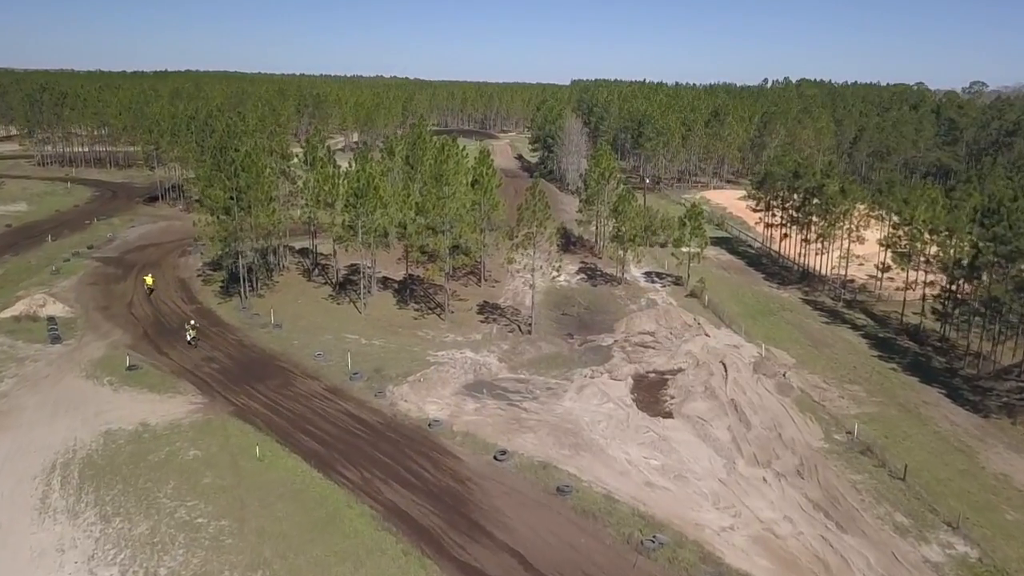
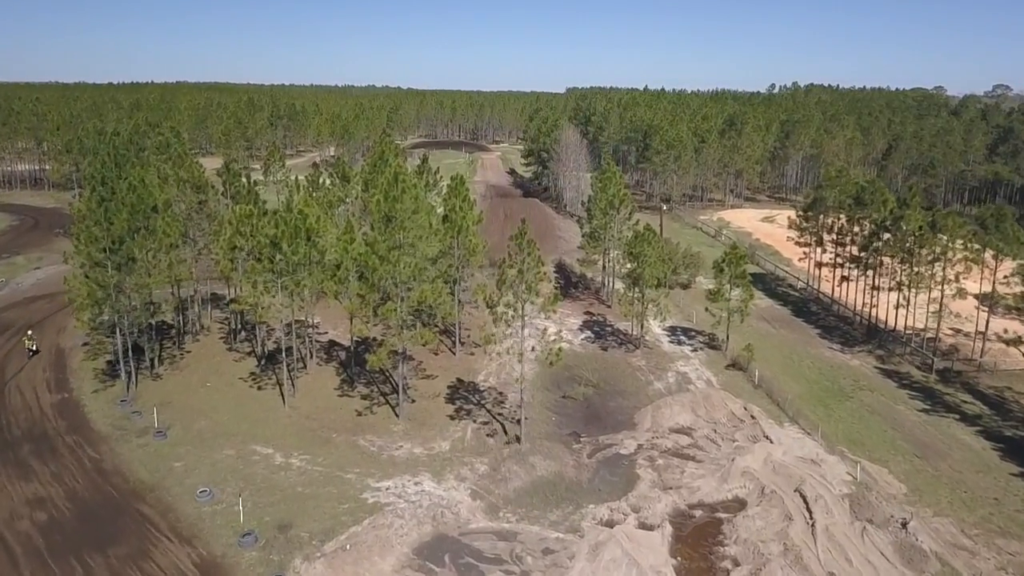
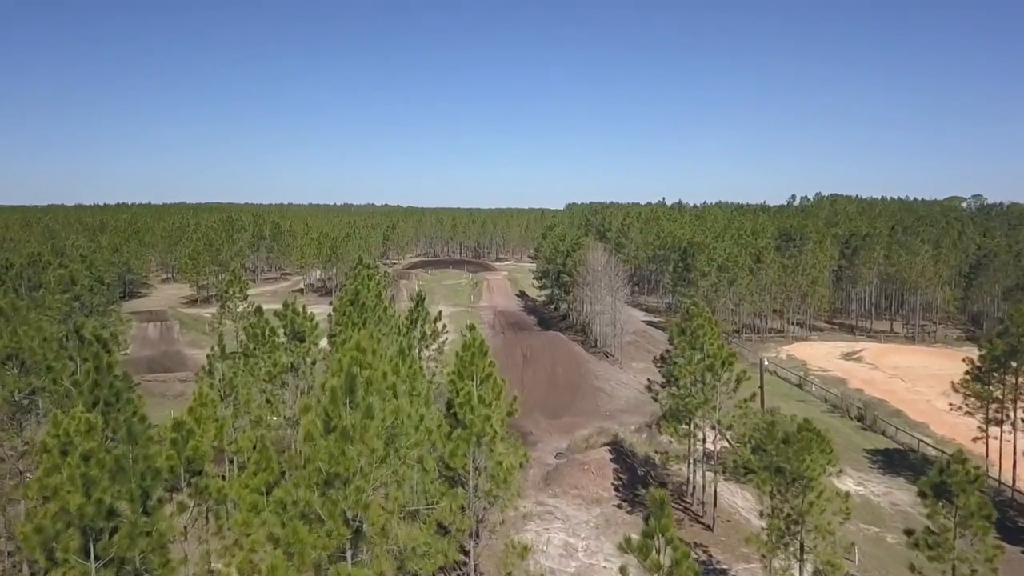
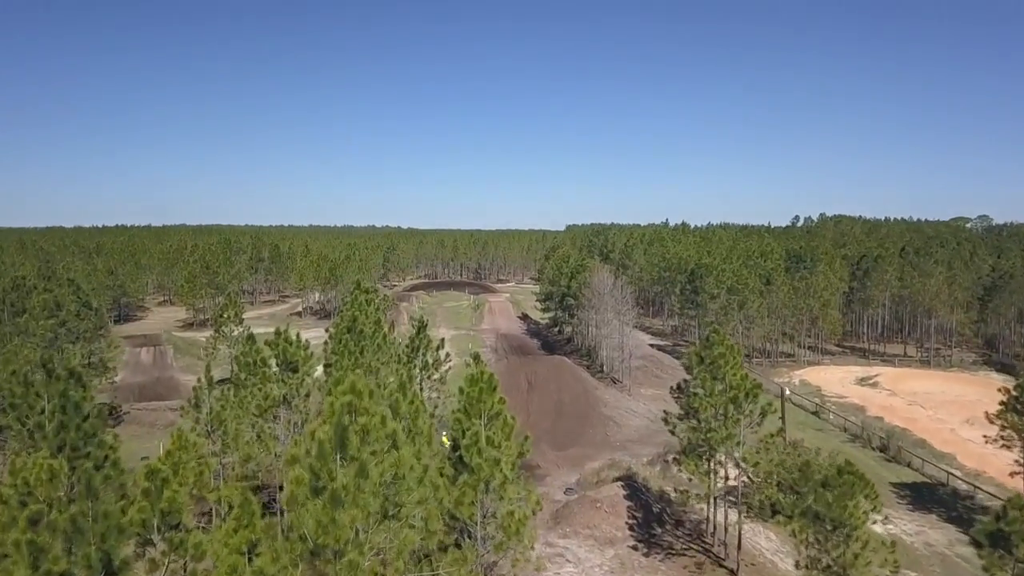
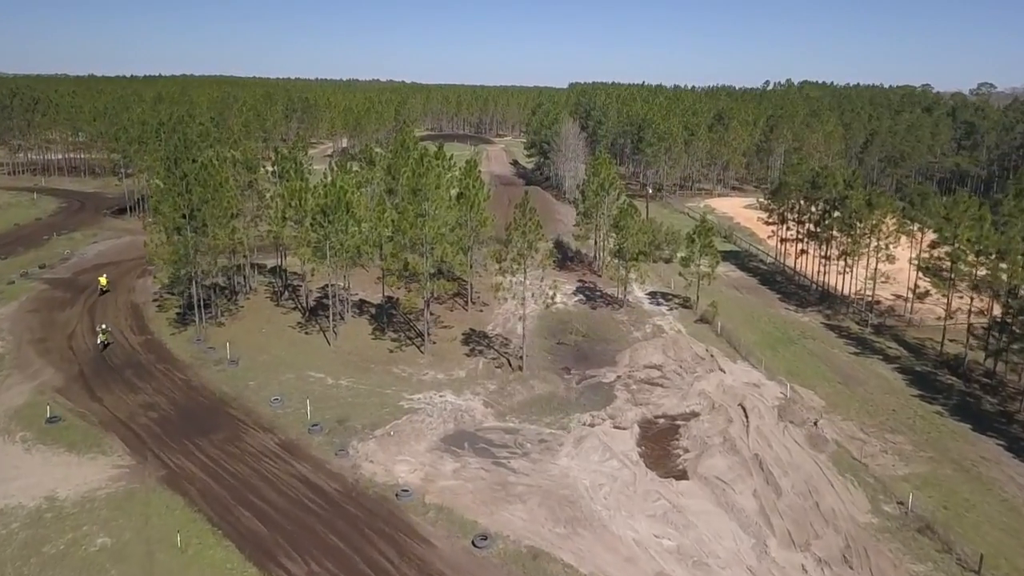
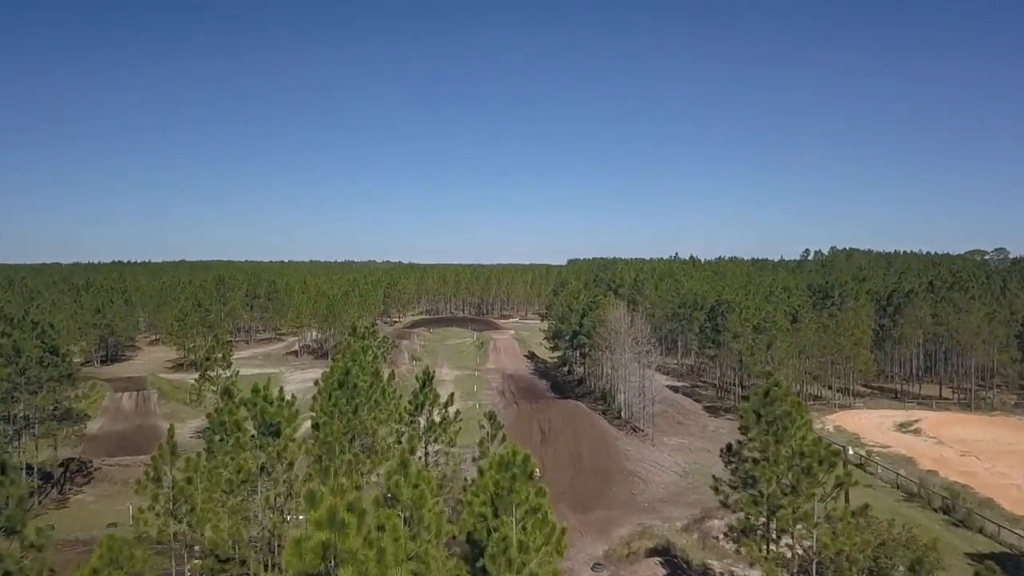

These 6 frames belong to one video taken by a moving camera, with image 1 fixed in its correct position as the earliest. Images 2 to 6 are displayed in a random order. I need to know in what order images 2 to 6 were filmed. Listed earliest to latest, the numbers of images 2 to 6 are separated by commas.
5, 2, 3, 4, 6
